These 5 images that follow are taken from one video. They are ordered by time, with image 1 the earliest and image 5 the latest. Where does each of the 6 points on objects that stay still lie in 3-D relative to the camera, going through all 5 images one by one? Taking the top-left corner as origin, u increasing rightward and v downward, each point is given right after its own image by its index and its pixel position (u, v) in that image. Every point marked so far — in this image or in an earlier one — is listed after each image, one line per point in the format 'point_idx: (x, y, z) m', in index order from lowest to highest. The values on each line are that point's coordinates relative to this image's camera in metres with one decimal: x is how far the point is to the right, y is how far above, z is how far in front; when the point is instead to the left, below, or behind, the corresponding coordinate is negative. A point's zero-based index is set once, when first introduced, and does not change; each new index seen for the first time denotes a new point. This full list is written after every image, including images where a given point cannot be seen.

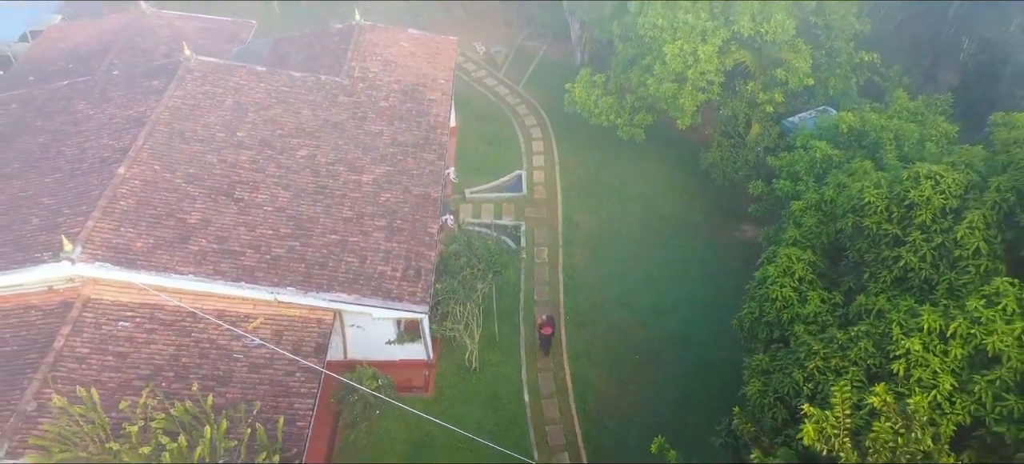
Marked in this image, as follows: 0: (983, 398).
0: (+5.4, -1.9, +7.0) m
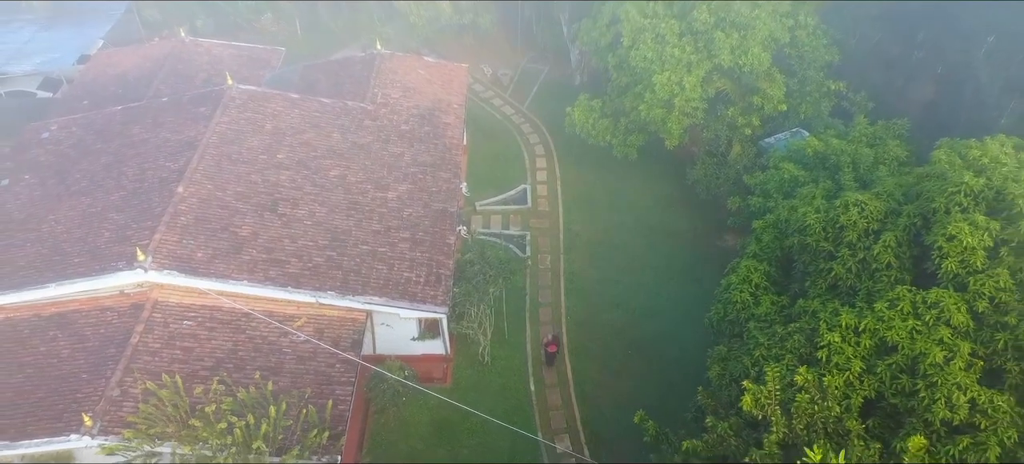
0: (+5.6, -2.2, +9.2) m
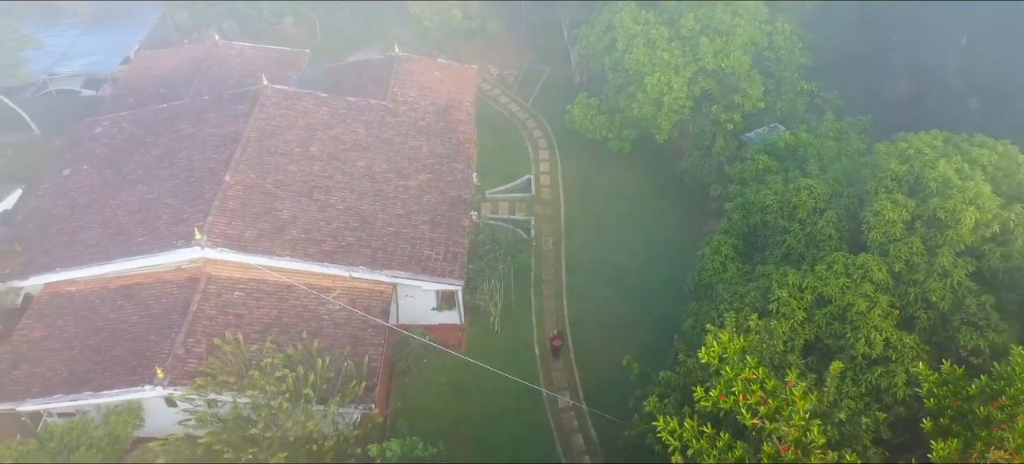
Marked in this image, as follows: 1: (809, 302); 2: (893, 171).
0: (+5.9, -1.7, +11.5) m
1: (+5.8, -1.4, +11.8) m
2: (+8.0, +1.3, +12.7) m
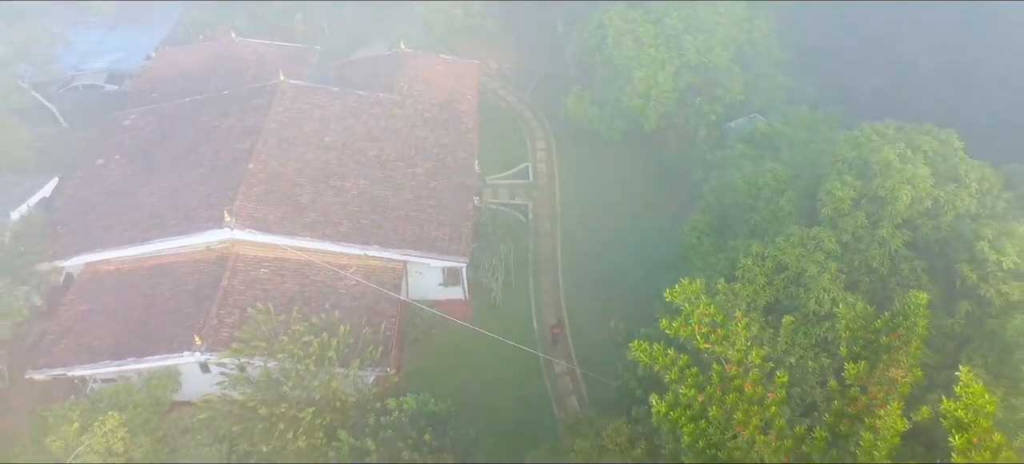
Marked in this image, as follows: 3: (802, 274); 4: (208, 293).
0: (+5.9, -1.2, +13.4) m
1: (+5.8, -0.8, +13.7) m
2: (+8.0, +1.8, +14.6) m
3: (+6.3, -0.9, +13.2) m
4: (-9.2, -1.9, +18.5) m
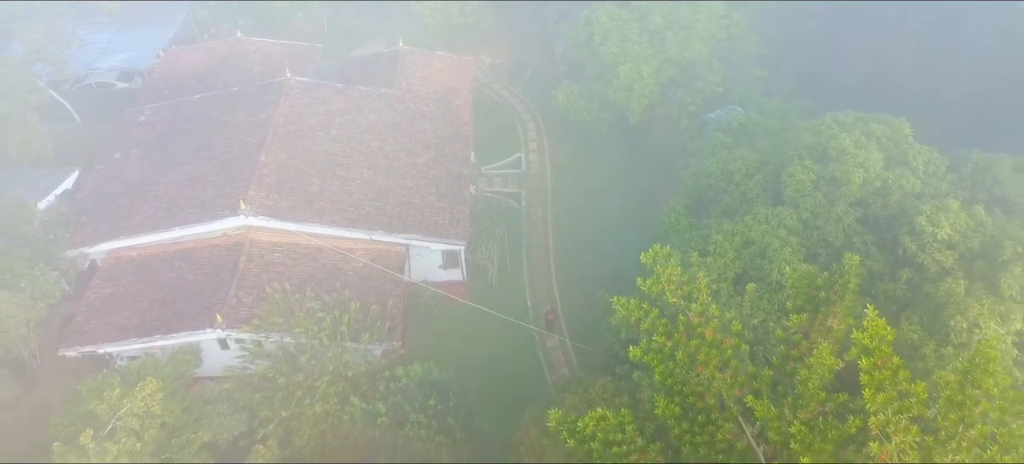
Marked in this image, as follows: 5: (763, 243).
0: (+5.8, -0.7, +15.1) m
1: (+5.7, -0.3, +15.3) m
2: (+7.9, +2.4, +16.2) m
3: (+6.2, -0.4, +14.9) m
4: (-9.4, -1.4, +20.0) m
5: (+6.2, -0.3, +14.9) m
